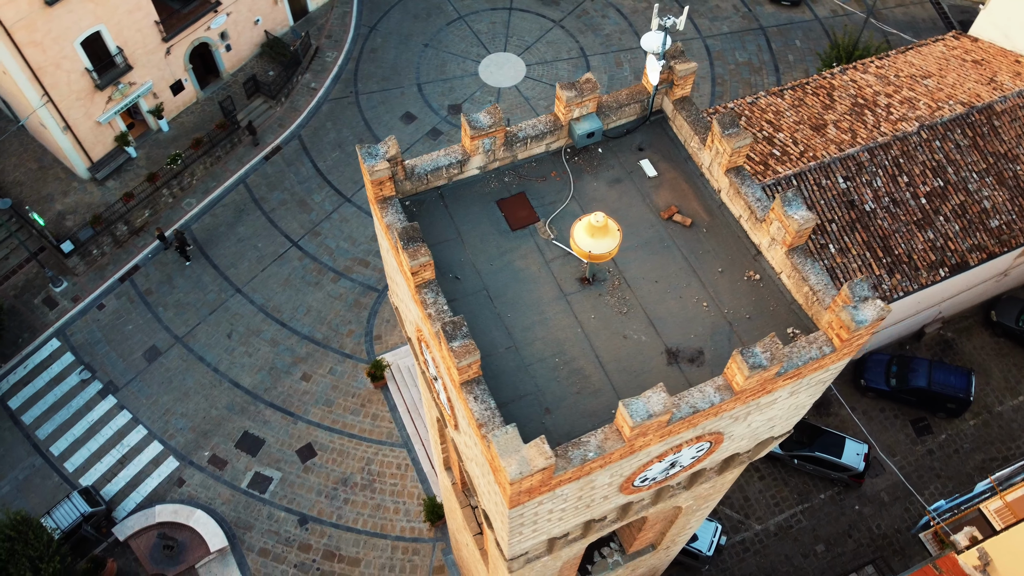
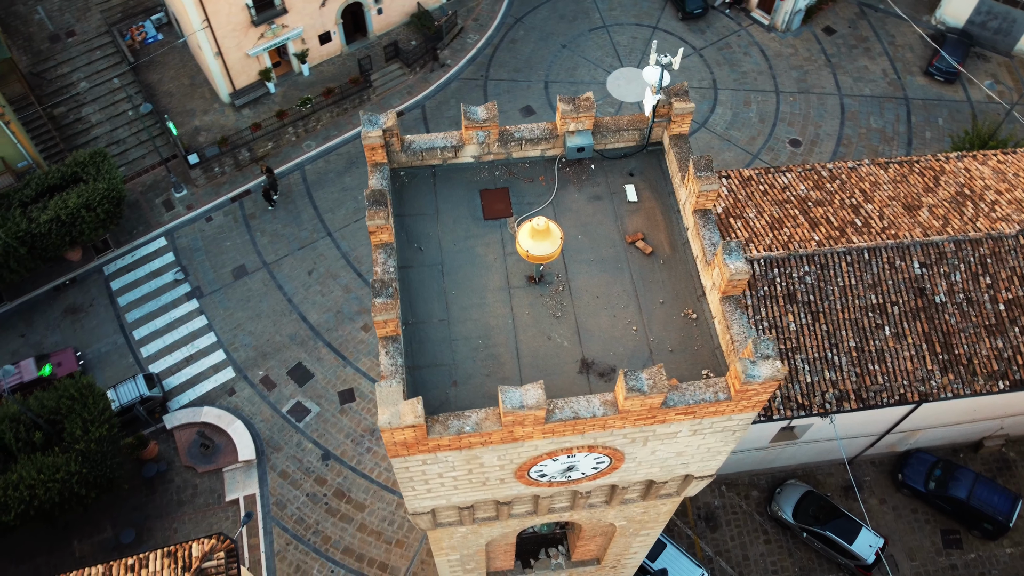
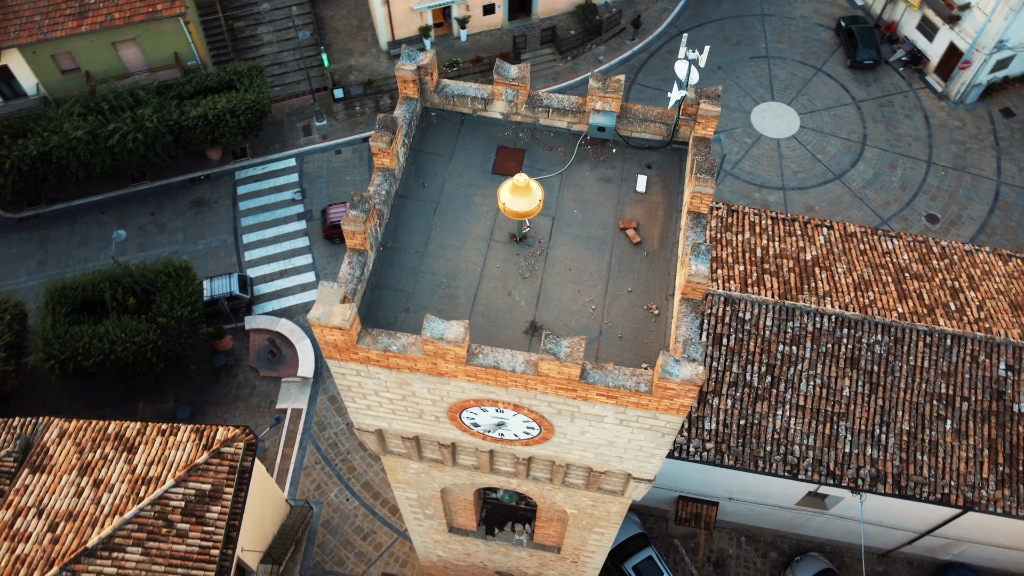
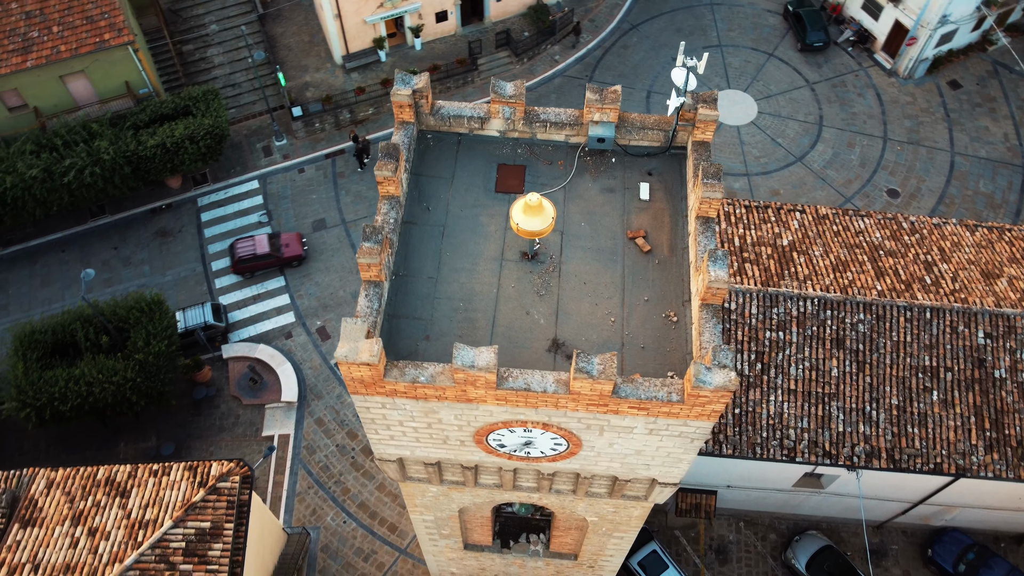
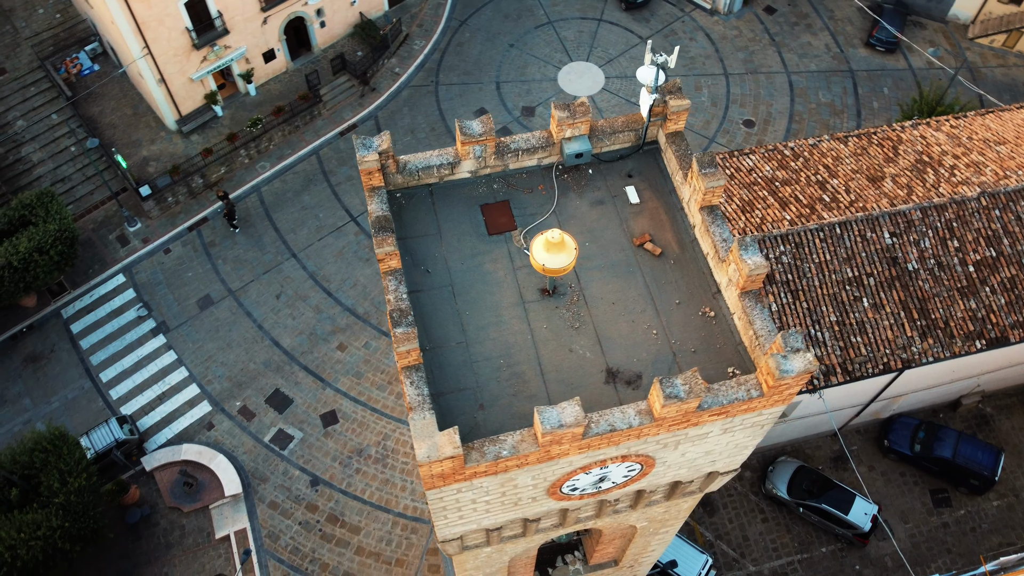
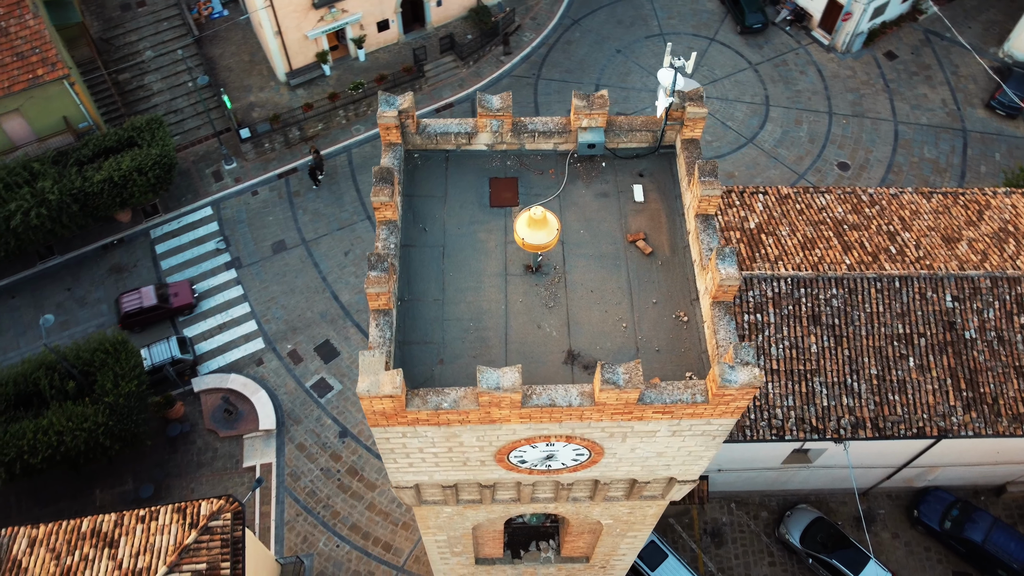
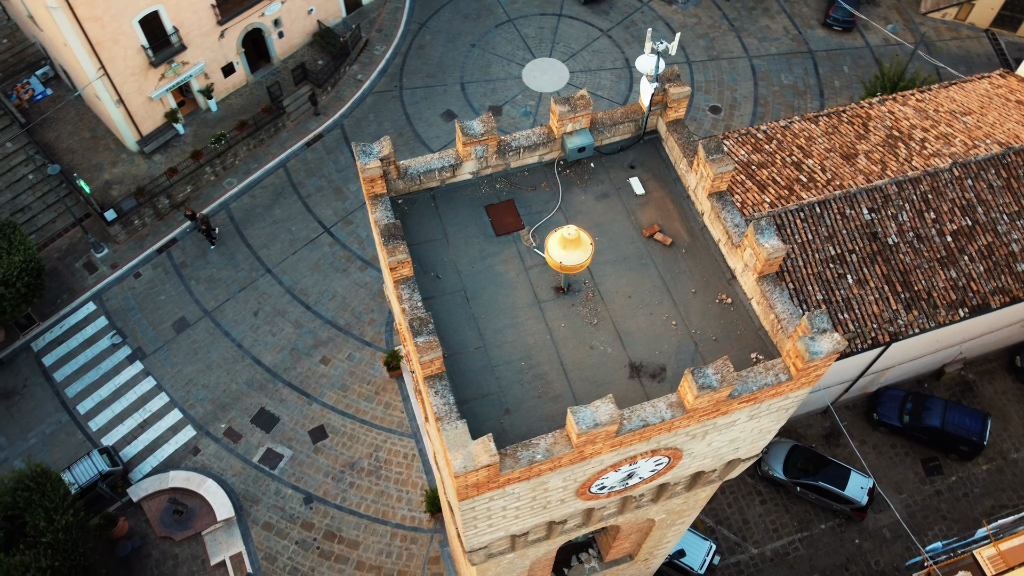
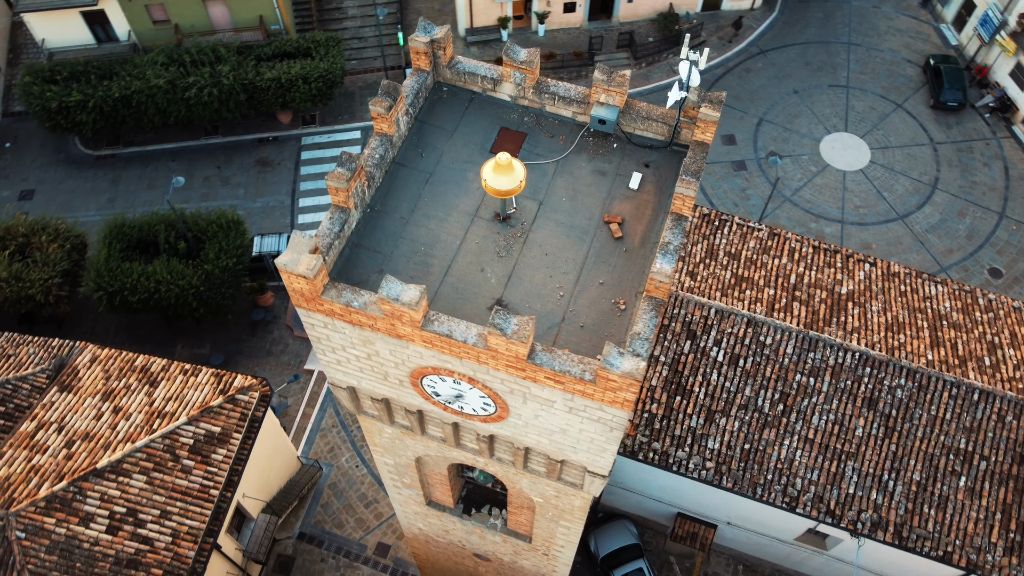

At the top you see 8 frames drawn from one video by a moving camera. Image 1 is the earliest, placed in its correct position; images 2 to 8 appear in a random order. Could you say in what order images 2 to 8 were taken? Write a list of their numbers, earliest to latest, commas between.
7, 5, 2, 6, 4, 3, 8
